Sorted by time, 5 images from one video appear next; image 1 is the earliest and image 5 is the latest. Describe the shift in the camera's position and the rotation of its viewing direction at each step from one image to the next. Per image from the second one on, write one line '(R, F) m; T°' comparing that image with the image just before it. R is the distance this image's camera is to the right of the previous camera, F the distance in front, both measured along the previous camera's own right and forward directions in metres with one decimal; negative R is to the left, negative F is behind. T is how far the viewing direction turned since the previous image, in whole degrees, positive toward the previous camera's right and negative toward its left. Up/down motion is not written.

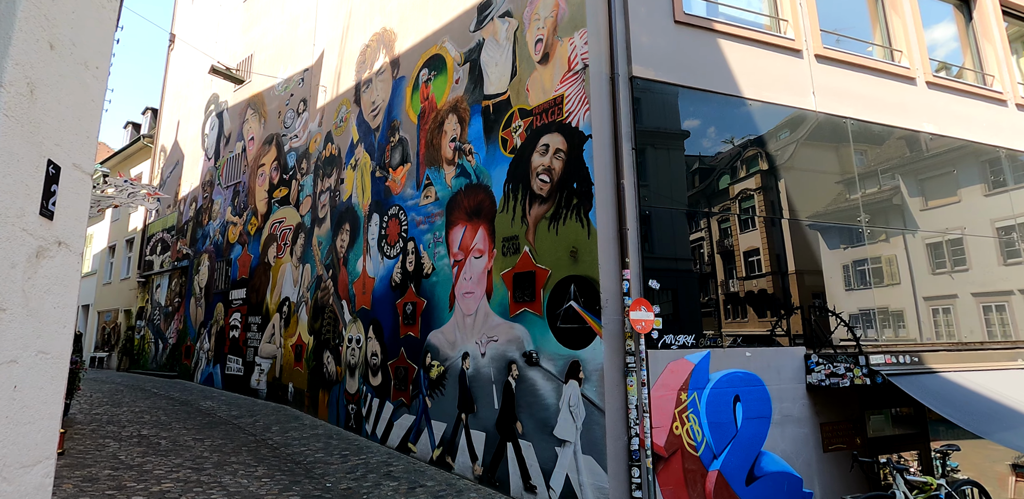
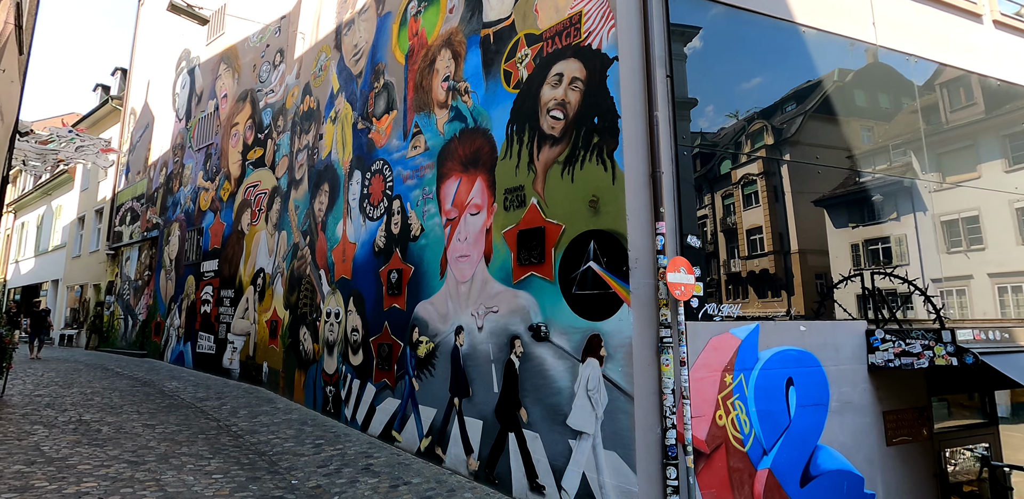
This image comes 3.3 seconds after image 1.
(-0.1, +1.3) m; +1°
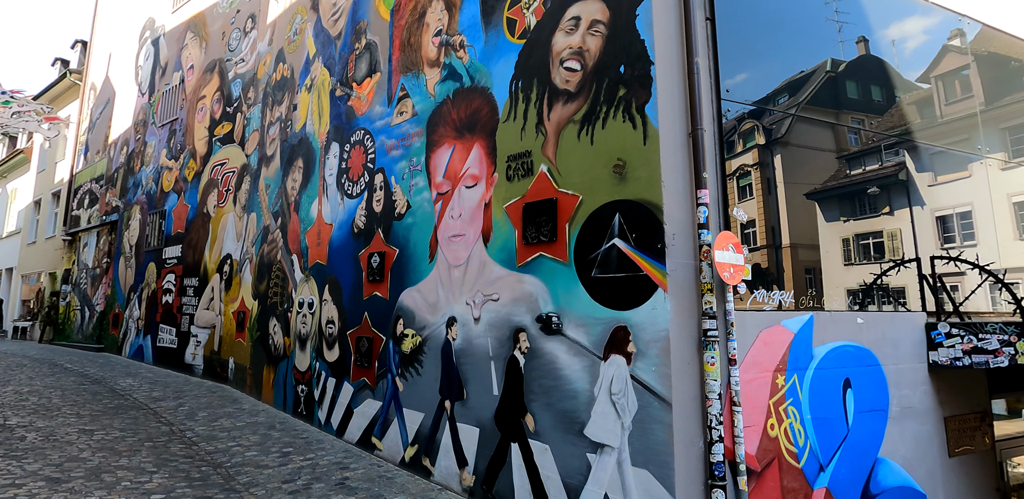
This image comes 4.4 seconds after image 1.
(-0.2, +1.0) m; +2°
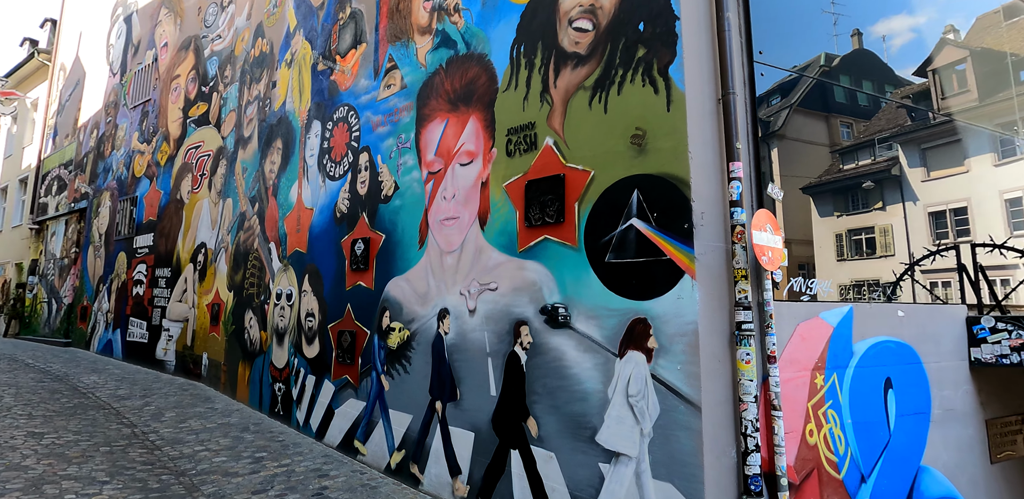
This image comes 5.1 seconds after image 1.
(-0.1, +0.6) m; +1°
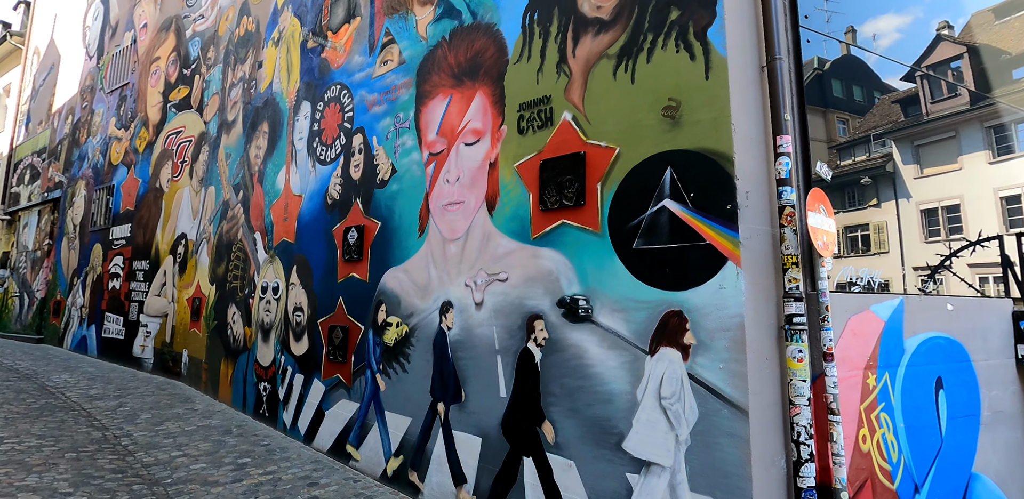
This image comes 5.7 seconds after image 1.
(-0.2, +0.4) m; +1°
